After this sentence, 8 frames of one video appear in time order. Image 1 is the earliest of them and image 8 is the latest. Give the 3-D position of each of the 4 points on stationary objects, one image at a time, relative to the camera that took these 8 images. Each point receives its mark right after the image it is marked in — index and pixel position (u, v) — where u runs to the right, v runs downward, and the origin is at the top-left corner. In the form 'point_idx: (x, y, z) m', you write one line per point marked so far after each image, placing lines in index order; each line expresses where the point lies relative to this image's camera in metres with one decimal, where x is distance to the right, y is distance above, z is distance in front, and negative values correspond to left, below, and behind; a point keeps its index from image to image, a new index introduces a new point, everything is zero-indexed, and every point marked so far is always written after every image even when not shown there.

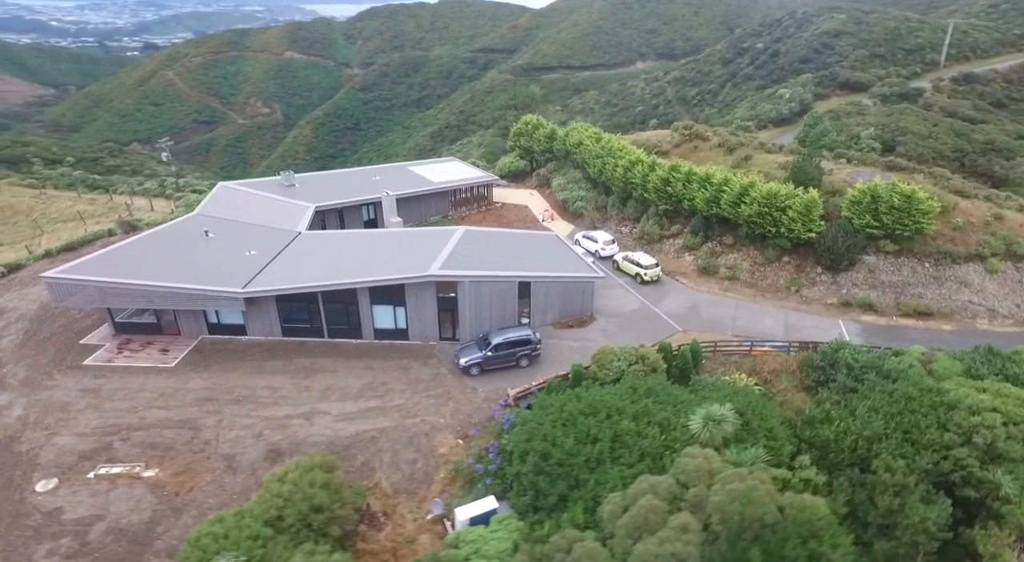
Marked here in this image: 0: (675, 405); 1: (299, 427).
0: (+4.9, -3.7, +16.5) m
1: (-7.4, -4.9, +18.5) m
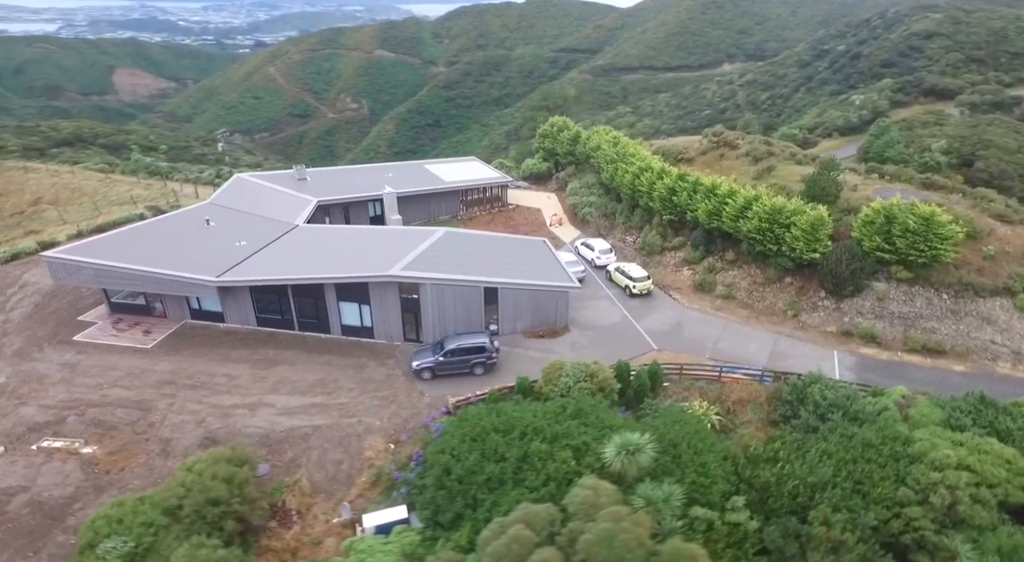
0: (+2.5, -4.1, +15.5) m
1: (-9.5, -4.7, +18.9) m
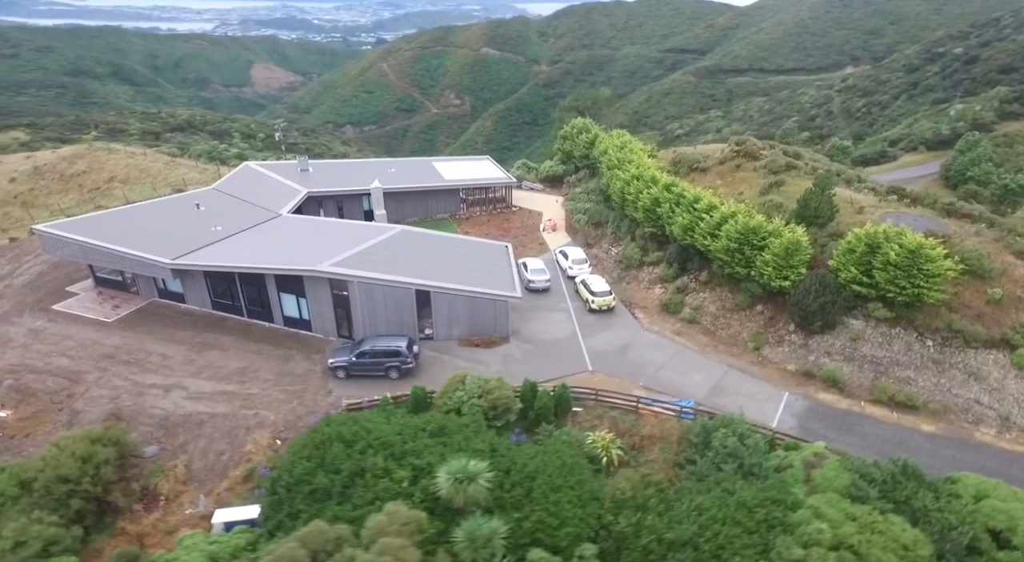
0: (-1.5, -4.5, +14.5) m
1: (-12.9, -4.1, +19.6) m
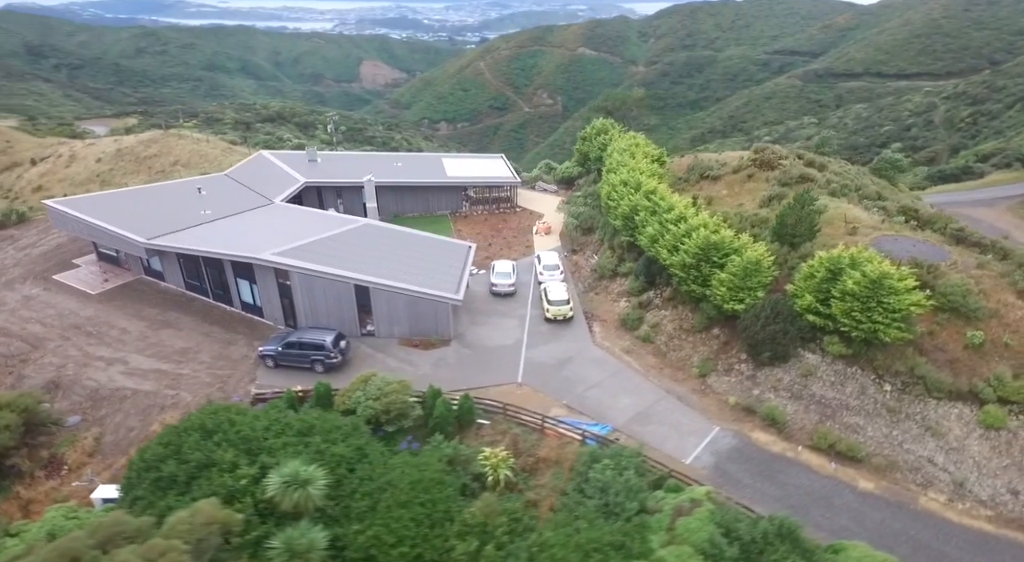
0: (-5.2, -4.4, +14.1) m
1: (-15.7, -3.3, +20.7) m
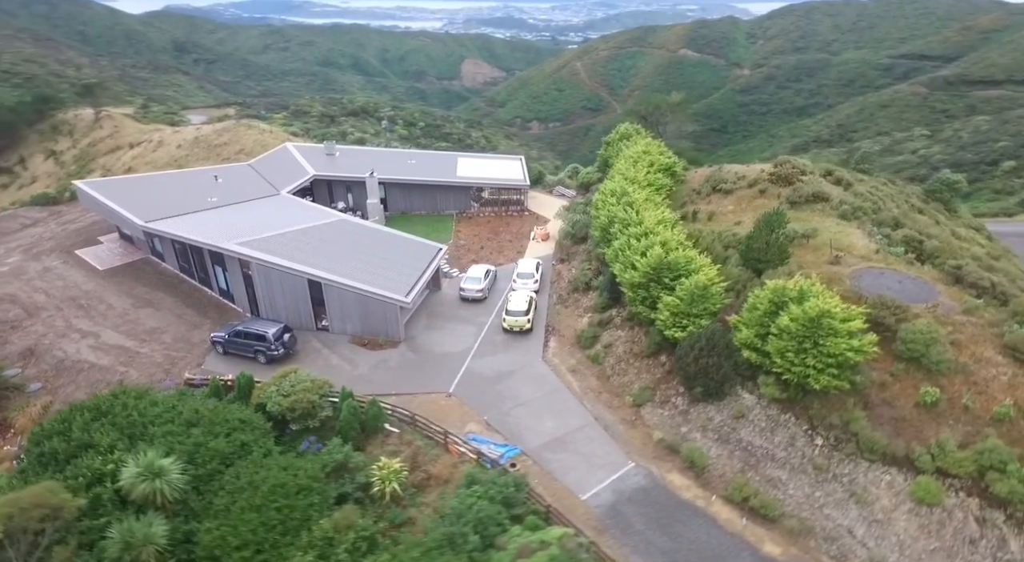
0: (-8.4, -4.3, +14.4) m
1: (-17.9, -2.4, +22.3) m
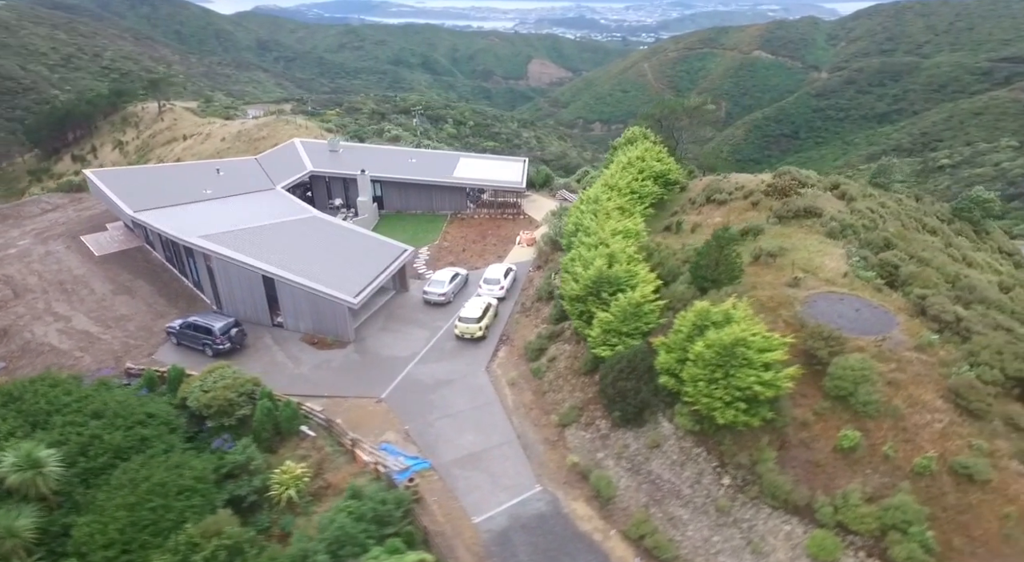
0: (-11.2, -4.1, +14.6) m
1: (-19.9, -1.8, +23.3) m
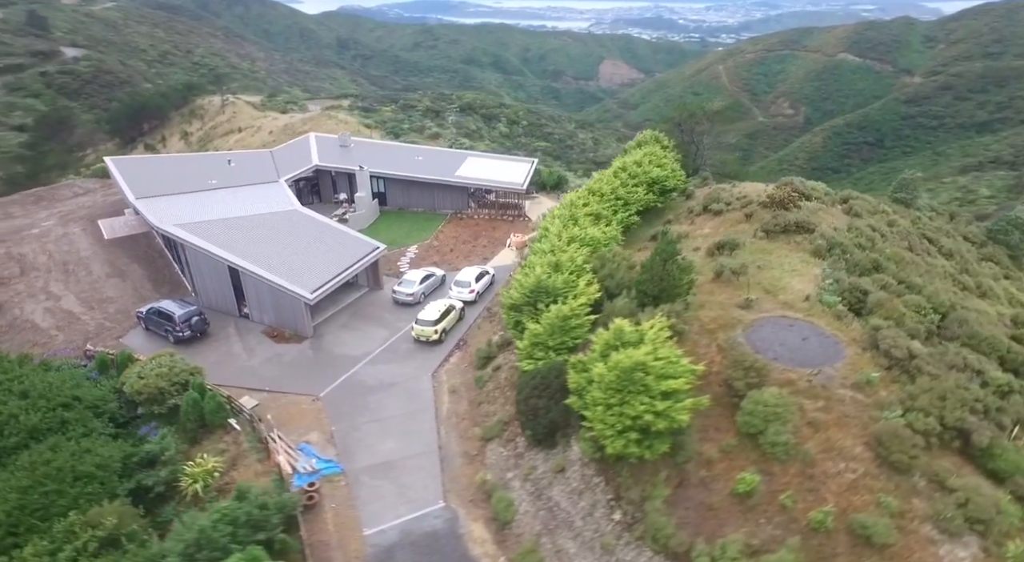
0: (-13.7, -3.6, +15.1) m
1: (-21.4, -0.9, +24.6) m
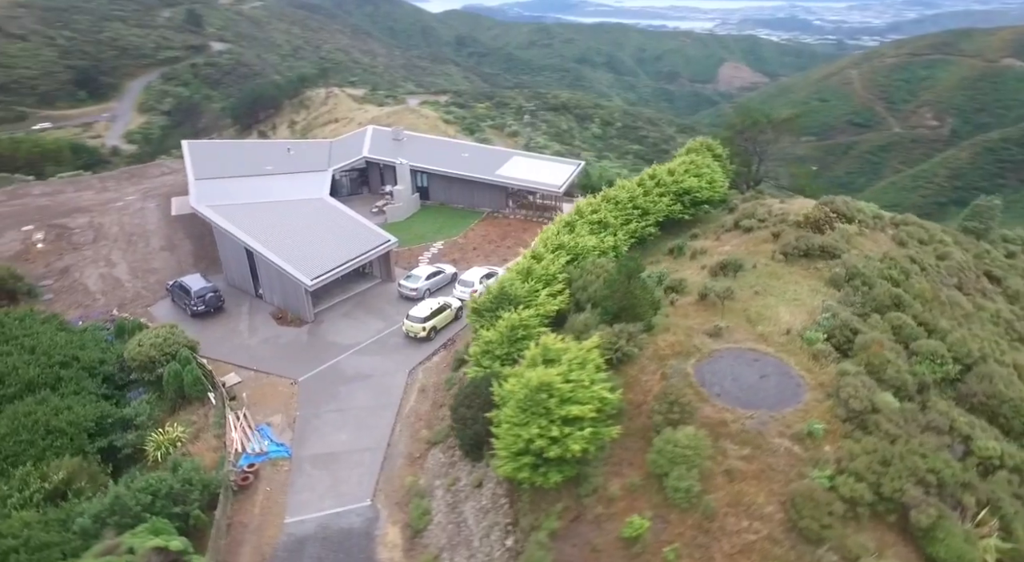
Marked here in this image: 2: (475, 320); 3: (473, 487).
0: (-15.2, -2.6, +17.0) m
1: (-21.0, +0.7, +27.5) m
2: (-0.9, -1.3, +17.3) m
3: (-0.9, -4.9, +13.3) m
